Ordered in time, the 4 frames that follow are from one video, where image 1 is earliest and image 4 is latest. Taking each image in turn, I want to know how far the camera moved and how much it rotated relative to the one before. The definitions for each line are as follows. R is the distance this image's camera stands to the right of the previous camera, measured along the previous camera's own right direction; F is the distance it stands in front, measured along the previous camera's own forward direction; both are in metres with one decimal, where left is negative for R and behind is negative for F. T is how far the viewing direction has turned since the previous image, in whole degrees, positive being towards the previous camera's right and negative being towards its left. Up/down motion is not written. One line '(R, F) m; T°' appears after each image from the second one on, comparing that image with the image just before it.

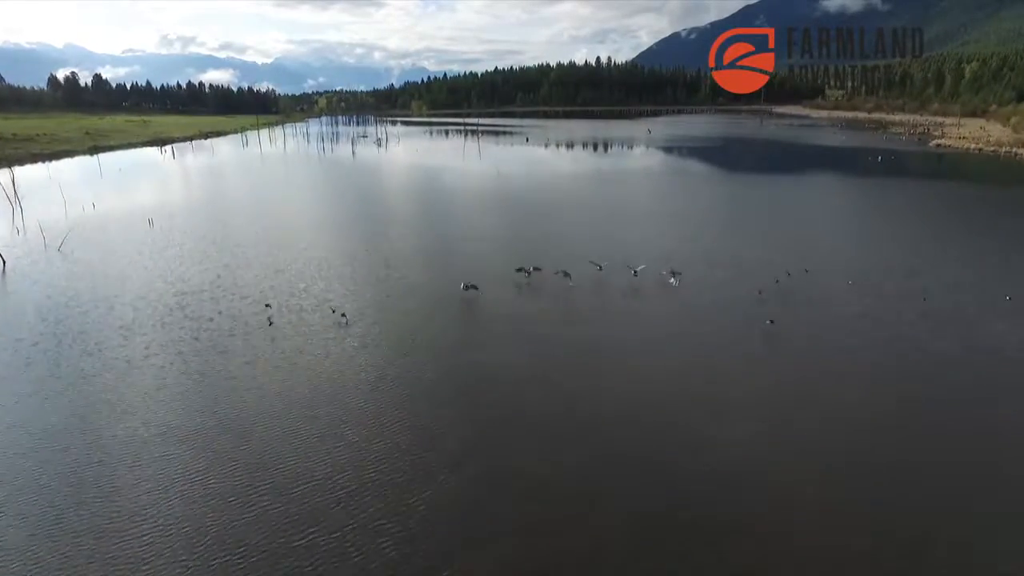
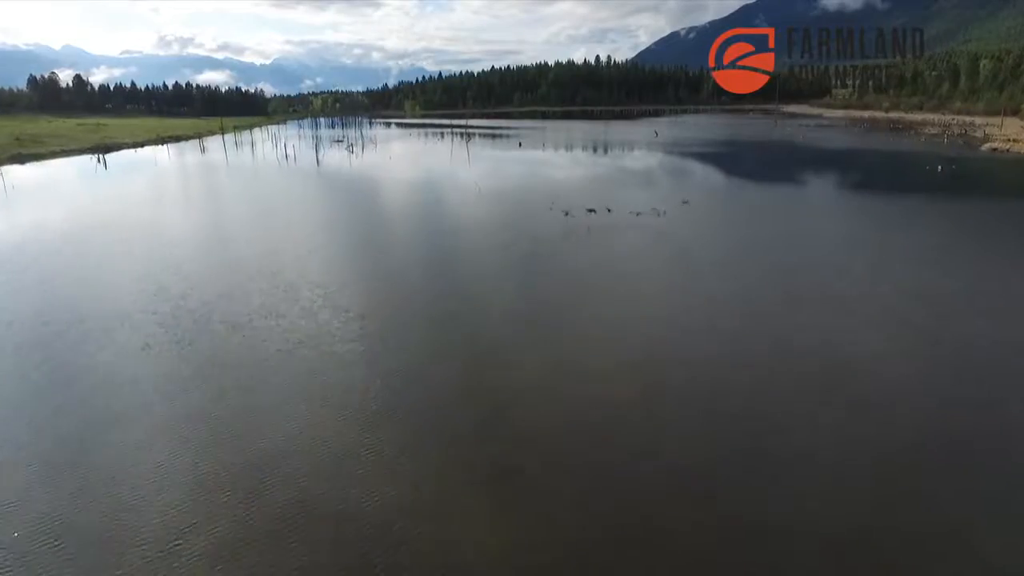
(+0.1, +2.0) m; 0°
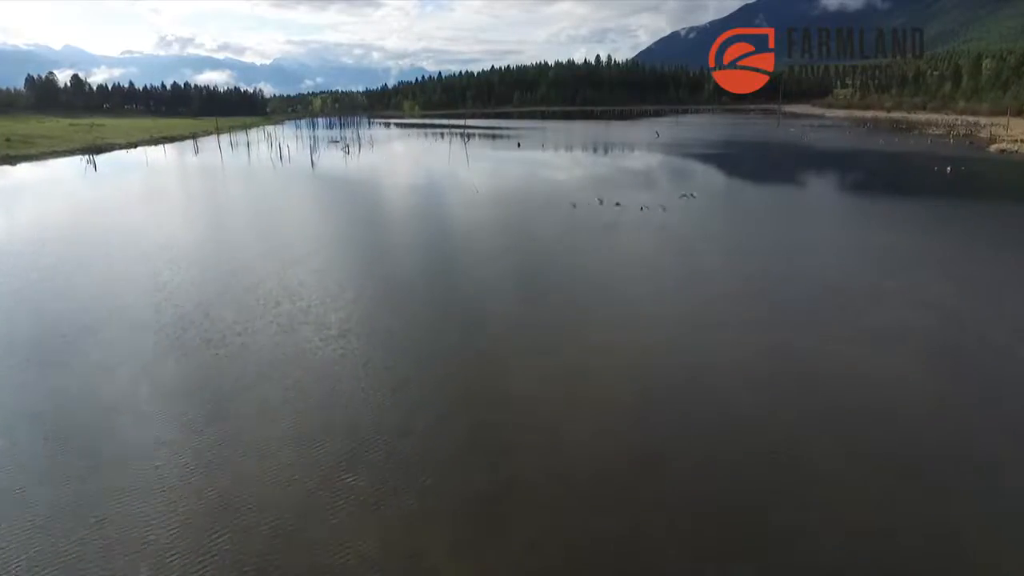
(0.0, +0.2) m; 0°
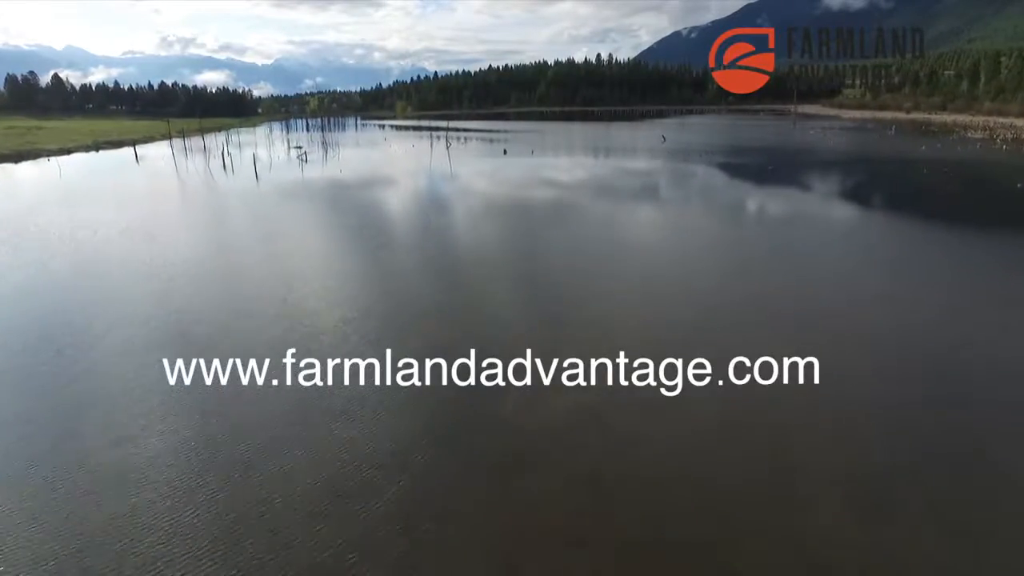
(+0.3, +2.0) m; 0°
